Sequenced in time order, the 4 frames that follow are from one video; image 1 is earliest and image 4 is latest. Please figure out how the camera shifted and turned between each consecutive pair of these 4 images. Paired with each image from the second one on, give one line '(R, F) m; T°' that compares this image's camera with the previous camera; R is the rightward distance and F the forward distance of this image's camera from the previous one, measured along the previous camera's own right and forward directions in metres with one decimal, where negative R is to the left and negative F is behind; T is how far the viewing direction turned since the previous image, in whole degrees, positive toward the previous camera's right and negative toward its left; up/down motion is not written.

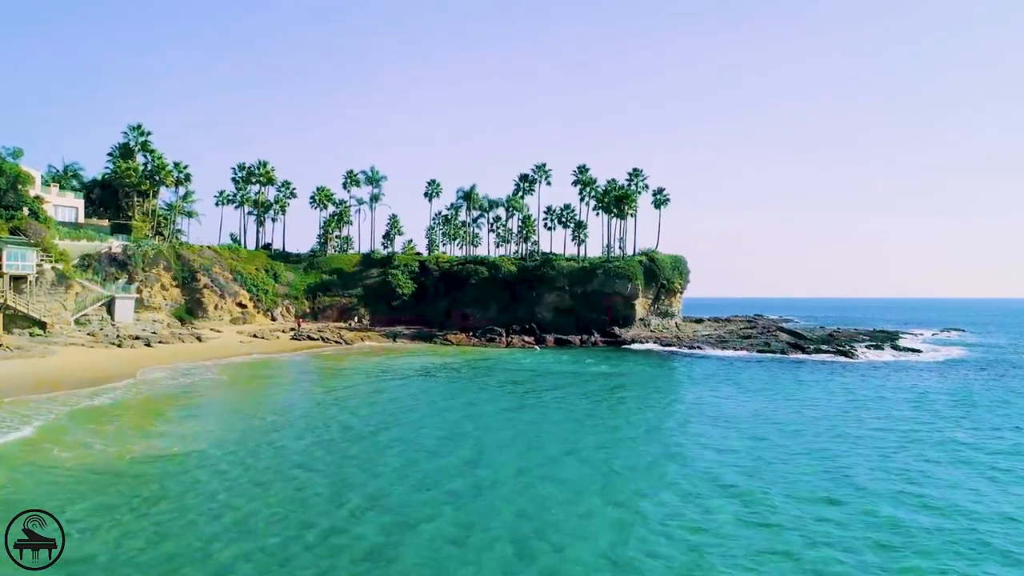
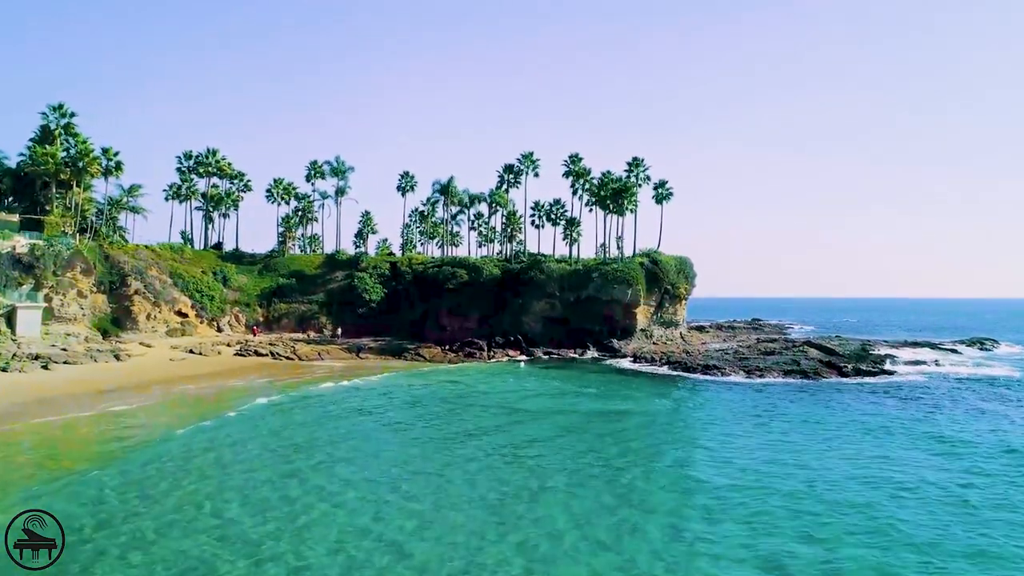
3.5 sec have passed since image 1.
(+0.4, +8.1) m; +1°
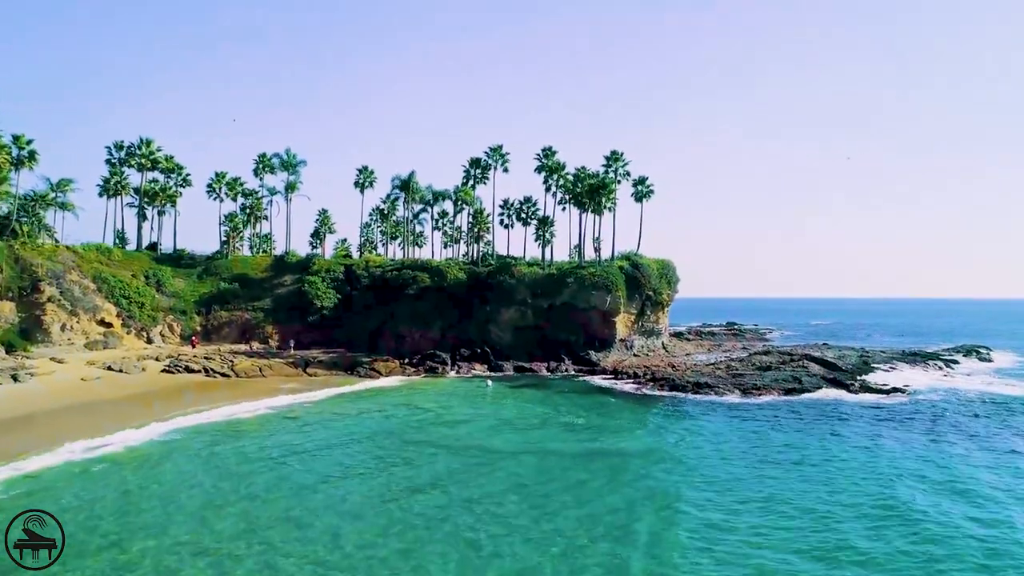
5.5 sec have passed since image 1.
(+0.3, +5.0) m; +3°
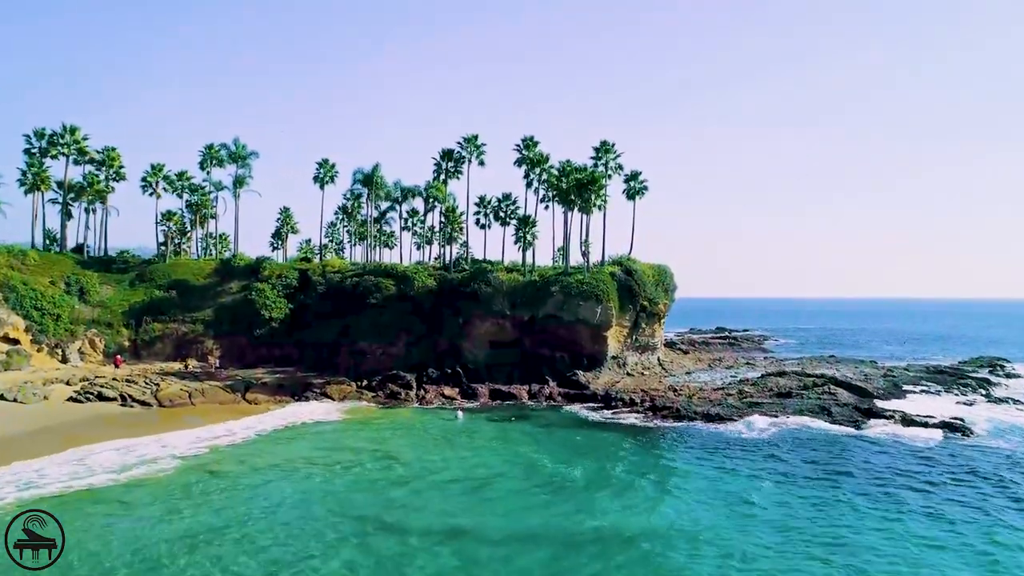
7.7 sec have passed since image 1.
(+0.3, +6.2) m; +2°
